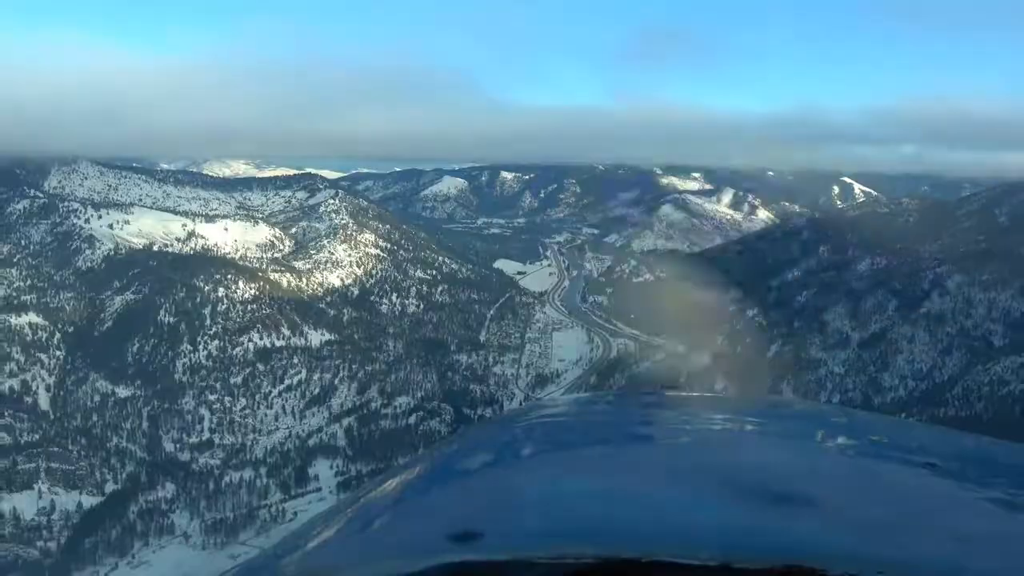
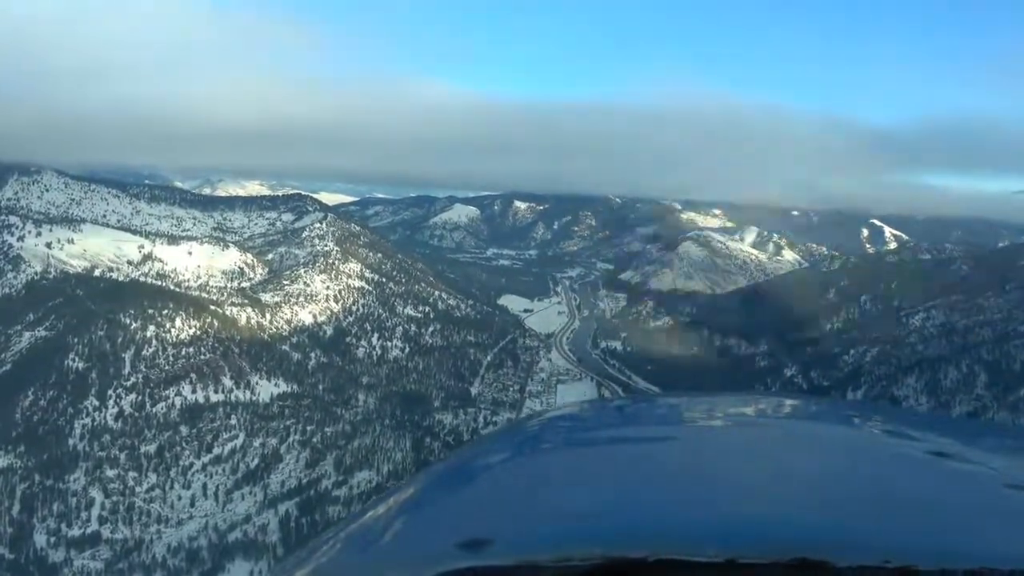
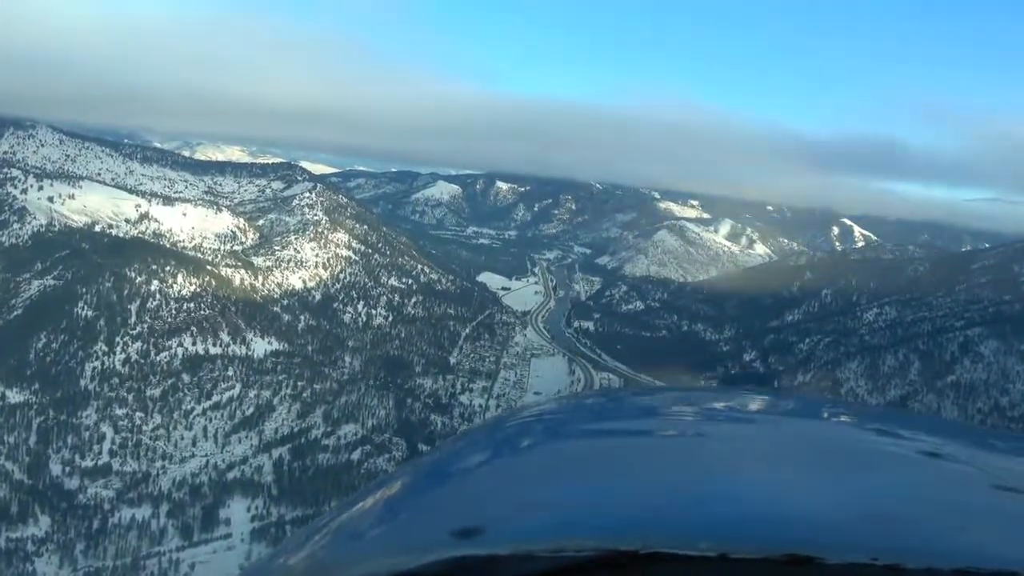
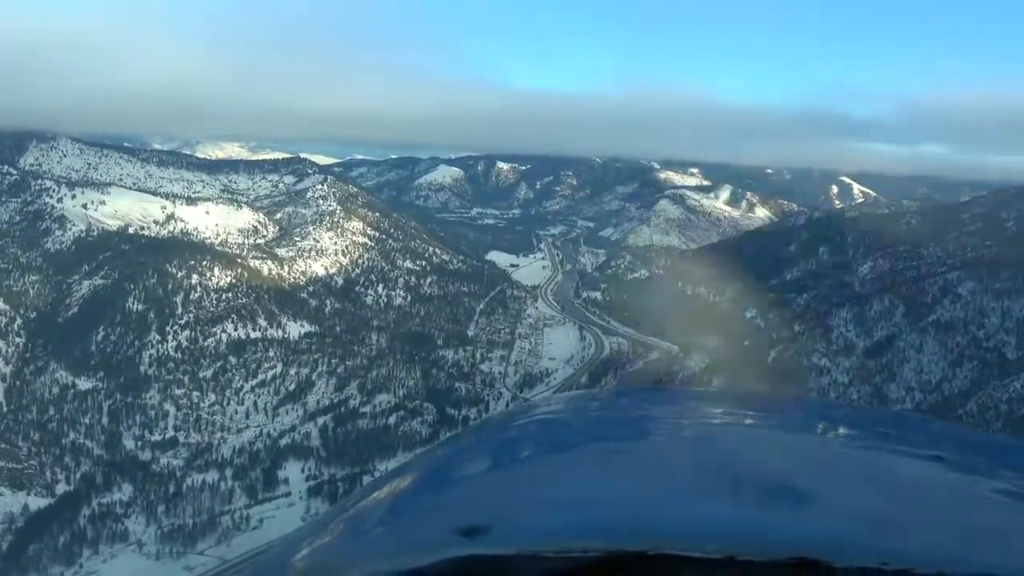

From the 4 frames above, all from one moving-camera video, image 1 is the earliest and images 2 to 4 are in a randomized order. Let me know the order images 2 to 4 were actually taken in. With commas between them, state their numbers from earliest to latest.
4, 3, 2
